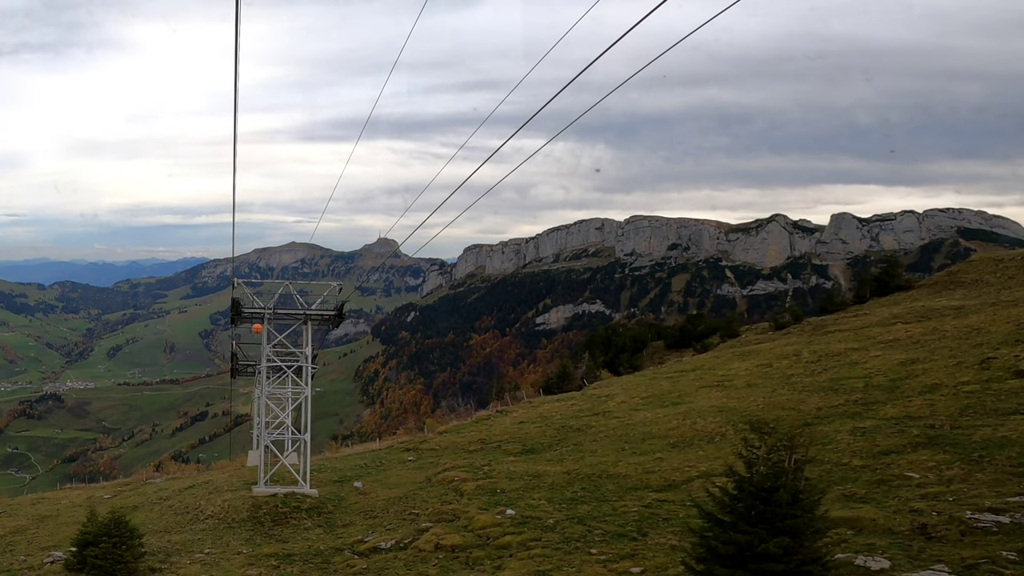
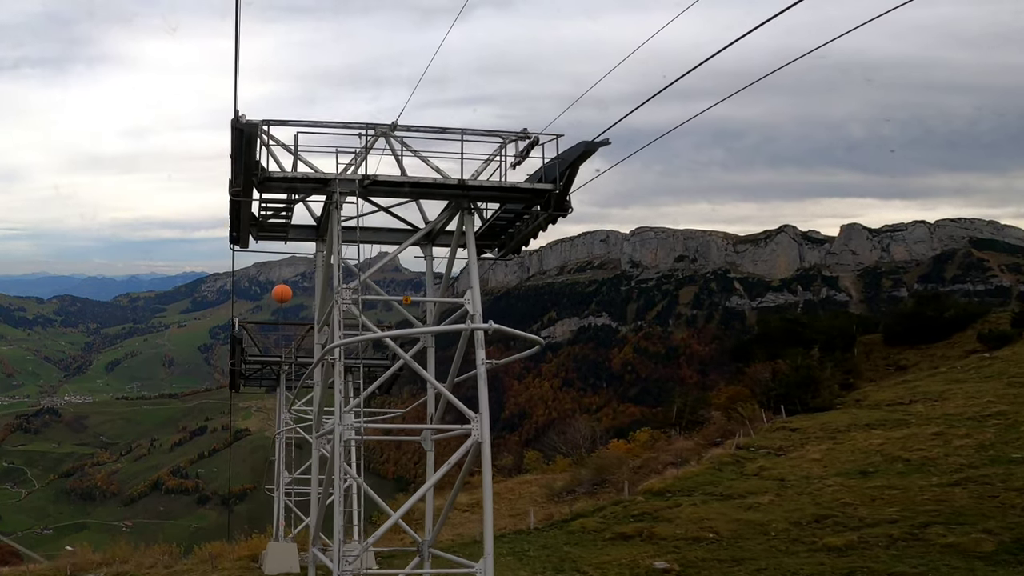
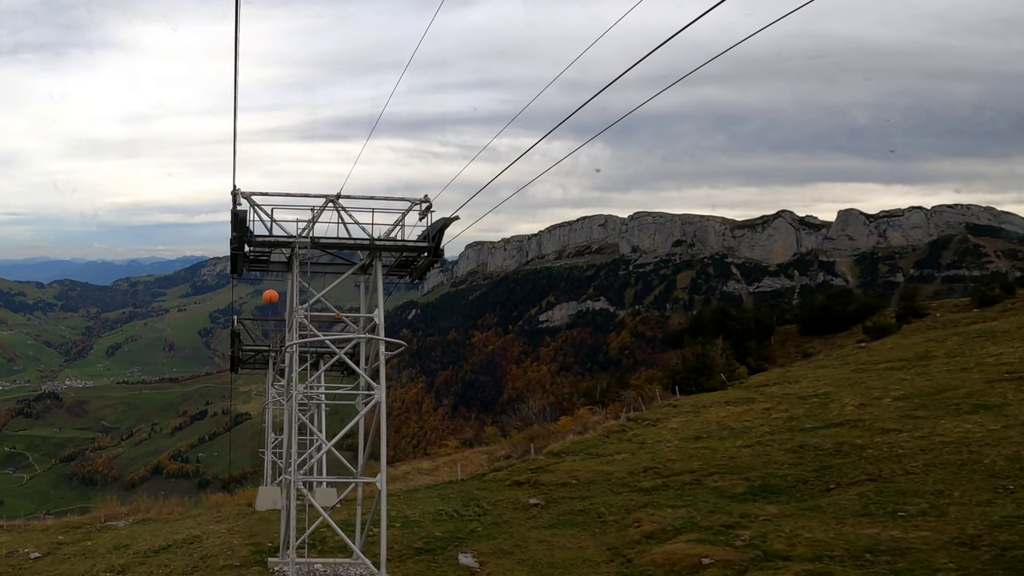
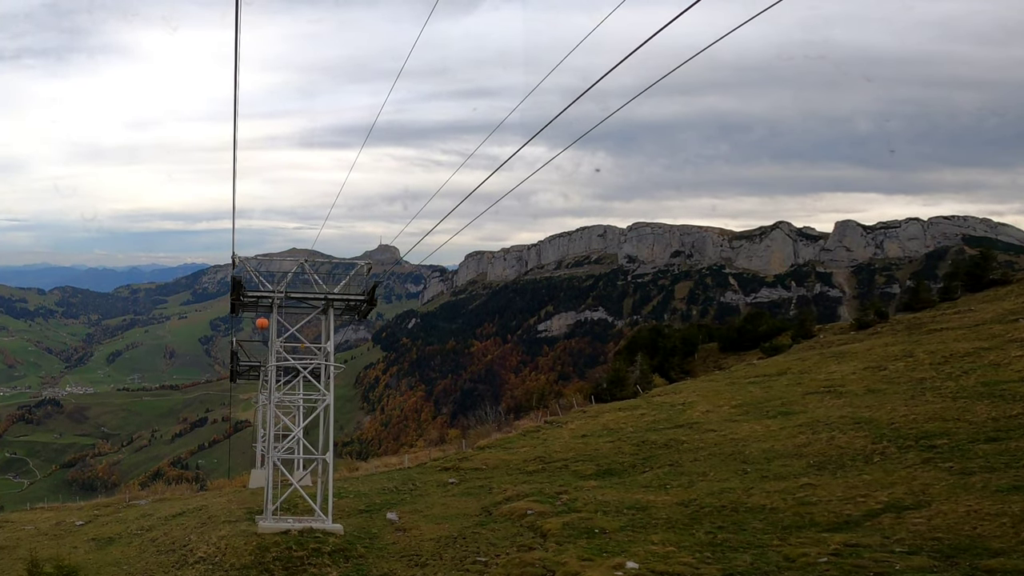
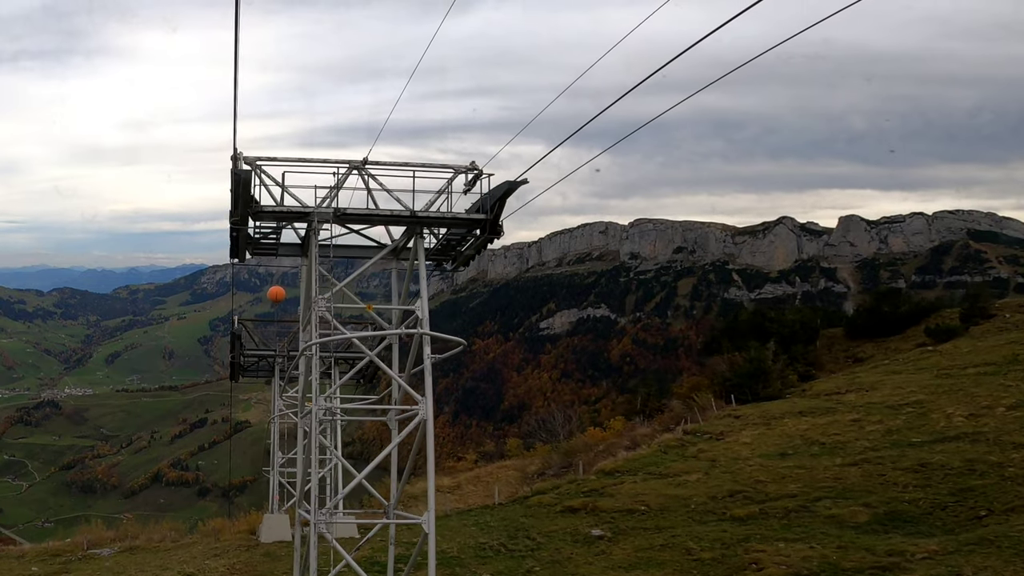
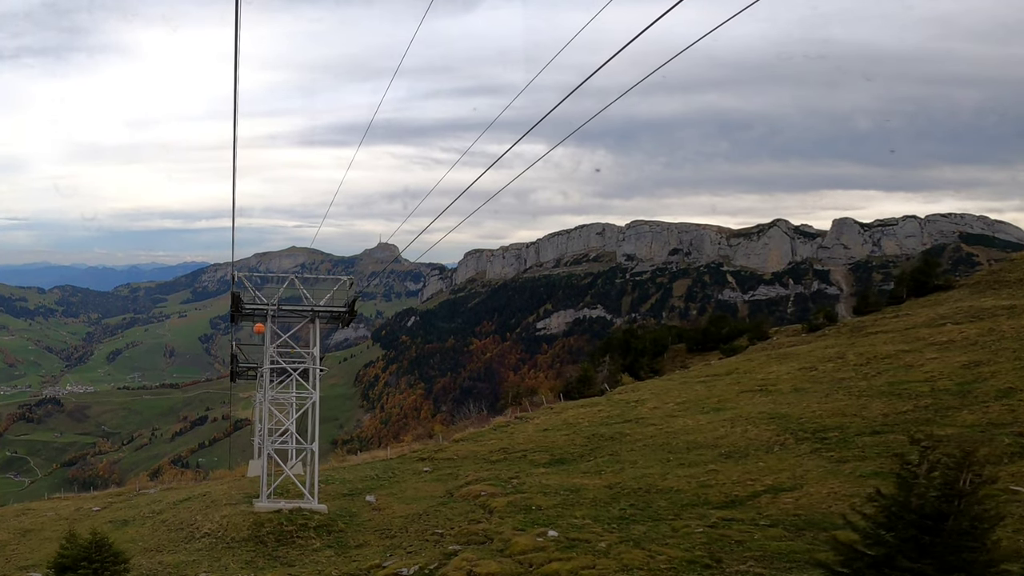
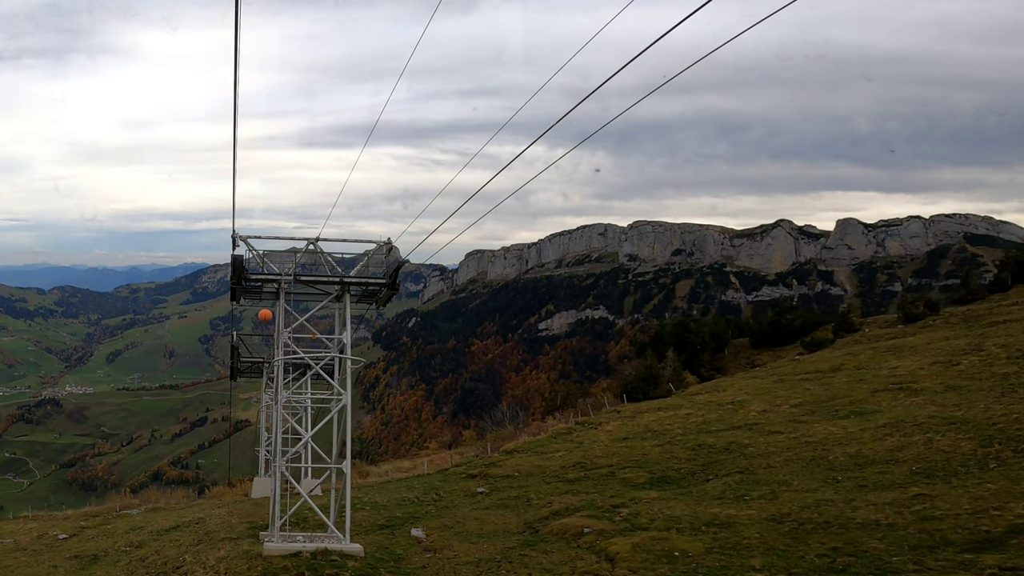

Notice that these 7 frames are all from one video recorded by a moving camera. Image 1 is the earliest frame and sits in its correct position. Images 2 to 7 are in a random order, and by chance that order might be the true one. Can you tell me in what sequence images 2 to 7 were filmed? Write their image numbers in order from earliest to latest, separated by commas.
6, 4, 7, 3, 5, 2
